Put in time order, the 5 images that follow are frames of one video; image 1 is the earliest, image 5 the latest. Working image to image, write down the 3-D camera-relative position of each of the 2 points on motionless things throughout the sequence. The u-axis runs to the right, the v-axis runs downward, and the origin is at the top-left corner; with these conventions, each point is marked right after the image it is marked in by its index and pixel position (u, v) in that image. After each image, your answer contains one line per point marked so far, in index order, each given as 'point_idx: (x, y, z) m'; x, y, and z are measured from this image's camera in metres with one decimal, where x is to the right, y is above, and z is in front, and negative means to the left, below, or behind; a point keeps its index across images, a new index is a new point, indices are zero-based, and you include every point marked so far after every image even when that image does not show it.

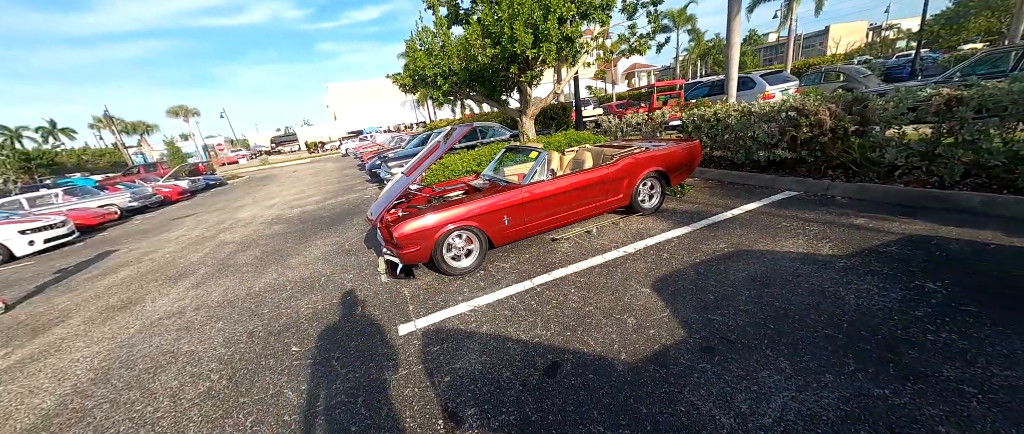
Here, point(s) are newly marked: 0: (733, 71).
0: (+4.8, +3.1, +7.4) m
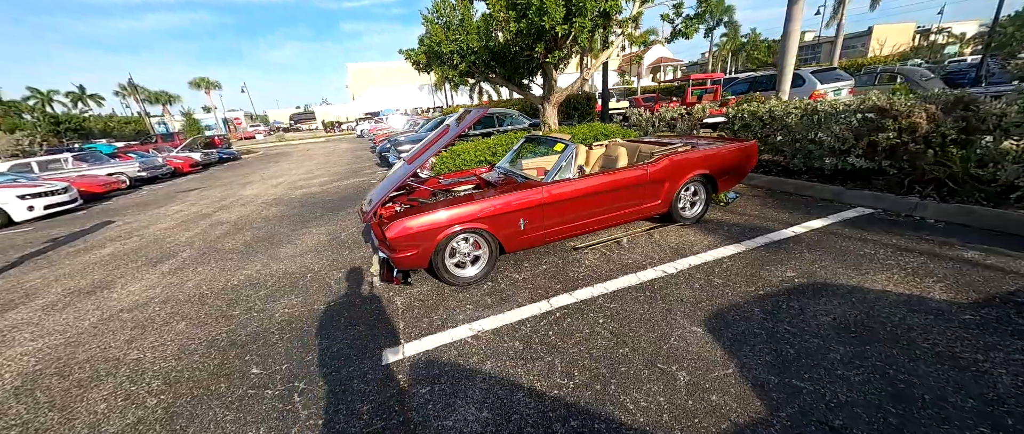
0: (+5.2, +2.9, +6.5) m
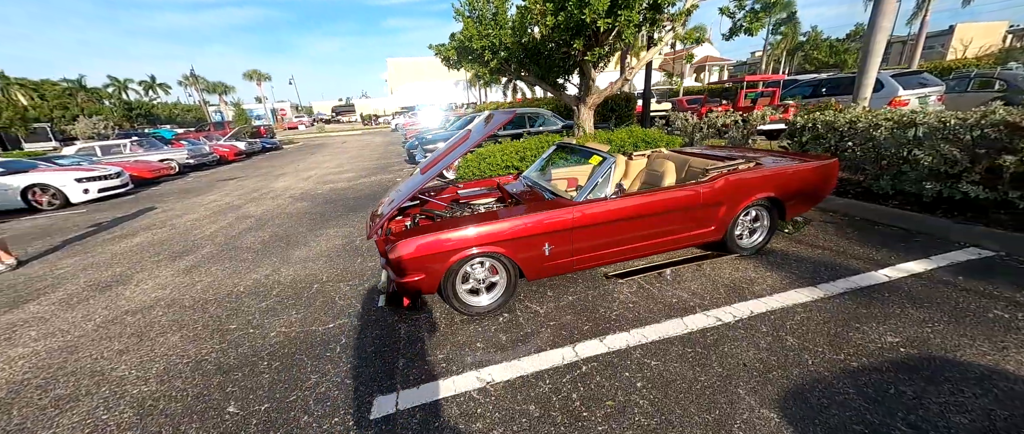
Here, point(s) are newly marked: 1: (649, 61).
0: (+5.8, +2.4, +5.6) m
1: (+2.7, +3.0, +6.7) m
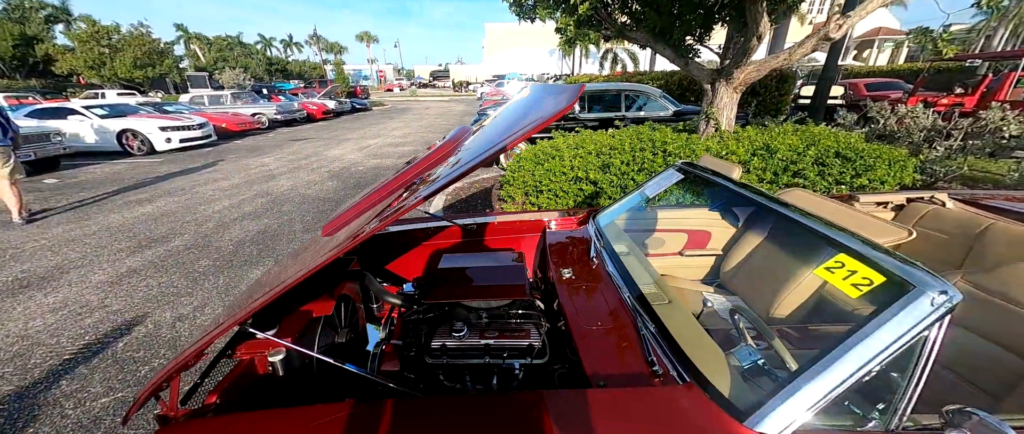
0: (+6.6, +1.2, +2.1) m
1: (+3.9, +2.3, +3.8) m
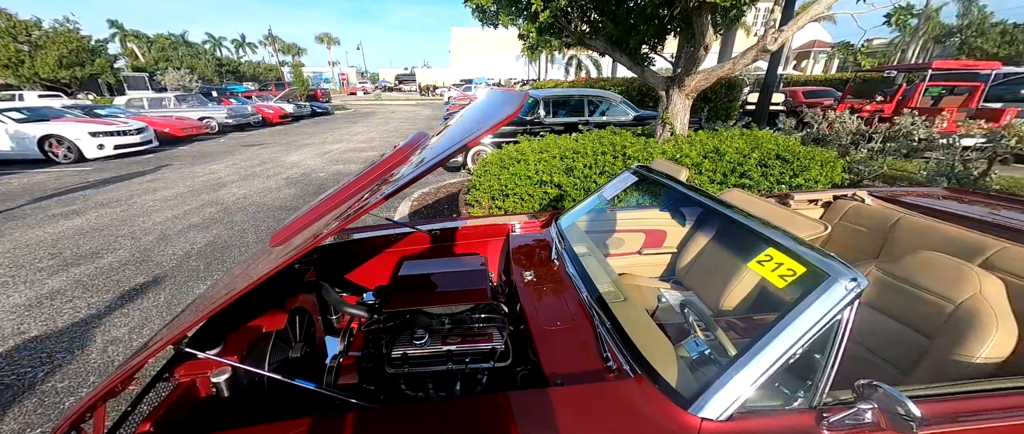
0: (+6.3, +1.3, +2.7) m
1: (+3.4, +2.3, +4.1) m
